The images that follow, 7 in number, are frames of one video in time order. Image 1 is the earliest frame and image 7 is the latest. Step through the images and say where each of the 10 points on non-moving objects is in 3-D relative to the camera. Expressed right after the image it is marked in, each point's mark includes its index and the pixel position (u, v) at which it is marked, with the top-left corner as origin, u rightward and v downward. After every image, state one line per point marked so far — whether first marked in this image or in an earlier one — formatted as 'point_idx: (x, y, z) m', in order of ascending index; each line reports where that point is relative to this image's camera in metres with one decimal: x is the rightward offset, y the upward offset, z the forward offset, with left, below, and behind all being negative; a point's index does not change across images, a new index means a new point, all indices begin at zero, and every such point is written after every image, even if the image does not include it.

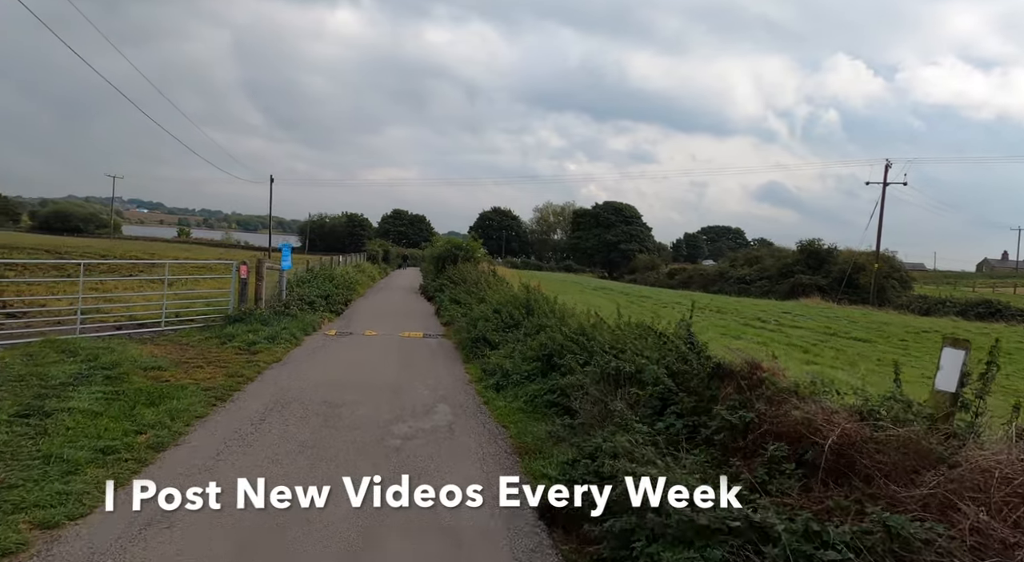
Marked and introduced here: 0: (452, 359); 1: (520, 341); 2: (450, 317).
0: (-1.2, -1.6, +11.0) m
1: (+0.2, -1.1, +10.1) m
2: (-1.8, -1.1, +16.1) m
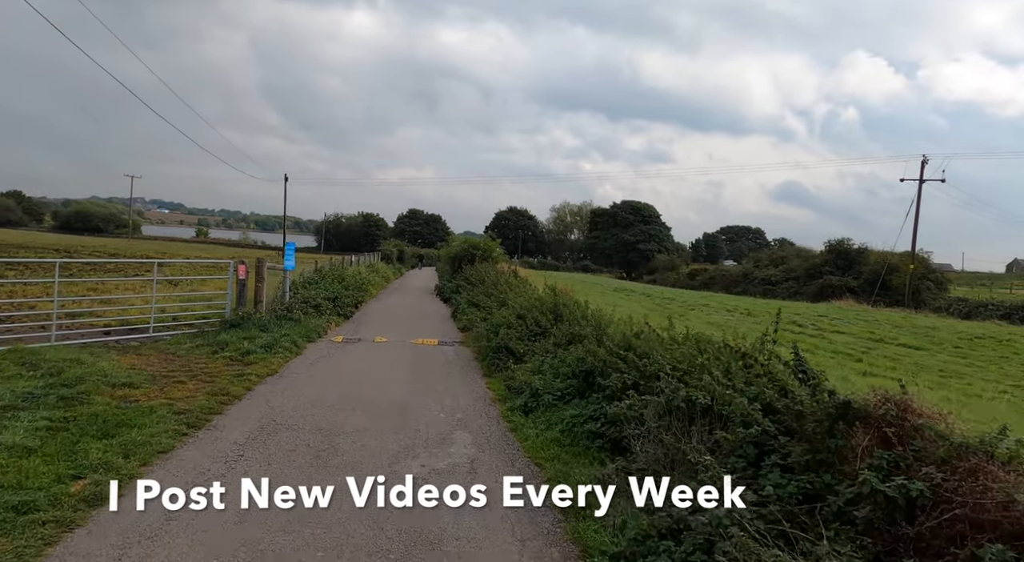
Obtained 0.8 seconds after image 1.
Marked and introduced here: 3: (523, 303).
0: (-0.7, -1.6, +9.7) m
1: (+0.6, -1.2, +8.7) m
2: (-1.2, -1.1, +14.8) m
3: (+0.2, -0.5, +11.9) m
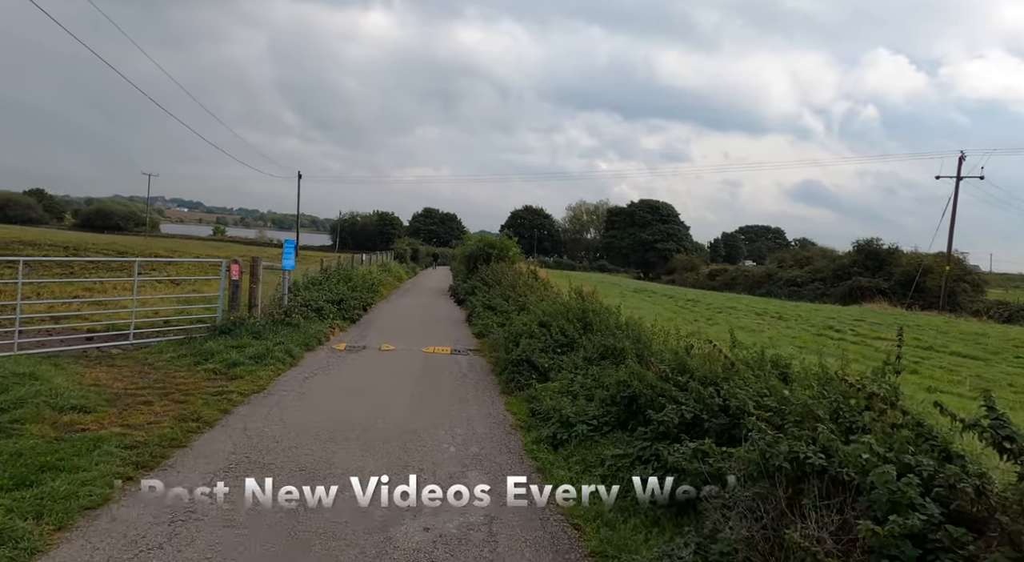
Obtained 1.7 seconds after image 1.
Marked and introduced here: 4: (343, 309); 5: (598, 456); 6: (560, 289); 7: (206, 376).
0: (-0.4, -1.6, +8.5) m
1: (+1.0, -1.2, +7.4) m
2: (-0.7, -1.2, +13.6) m
3: (+0.6, -0.5, +10.6) m
4: (-4.2, -0.7, +14.1) m
5: (+0.8, -1.6, +5.3) m
6: (+1.0, -0.2, +12.3) m
7: (-4.3, -1.3, +8.0) m
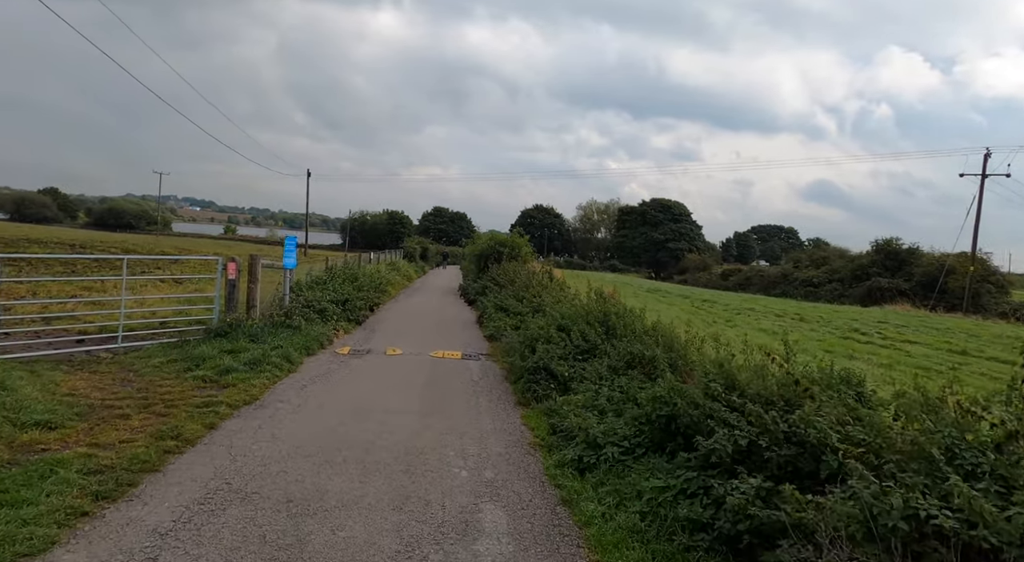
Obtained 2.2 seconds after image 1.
0: (-0.2, -1.7, +7.7) m
1: (+1.2, -1.2, +6.7) m
2: (-0.4, -1.2, +12.8) m
3: (+0.9, -0.5, +9.9) m
4: (-3.9, -0.7, +13.4) m
5: (+1.0, -1.7, +4.6) m
6: (+1.3, -0.2, +11.5) m
7: (-4.1, -1.3, +7.3) m
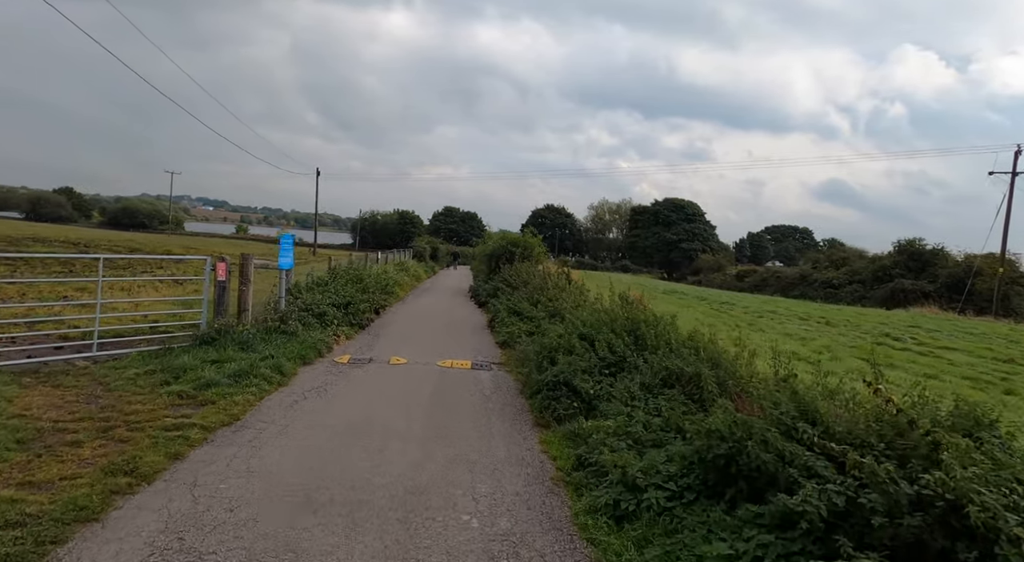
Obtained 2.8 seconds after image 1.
0: (0.0, -1.7, +6.8) m
1: (+1.4, -1.3, +5.7) m
2: (-0.1, -1.2, +11.9) m
3: (+1.2, -0.6, +8.9) m
4: (-3.6, -0.7, +12.5) m
5: (+1.1, -1.7, +3.6) m
6: (+1.6, -0.2, +10.6) m
7: (-3.9, -1.4, +6.5) m
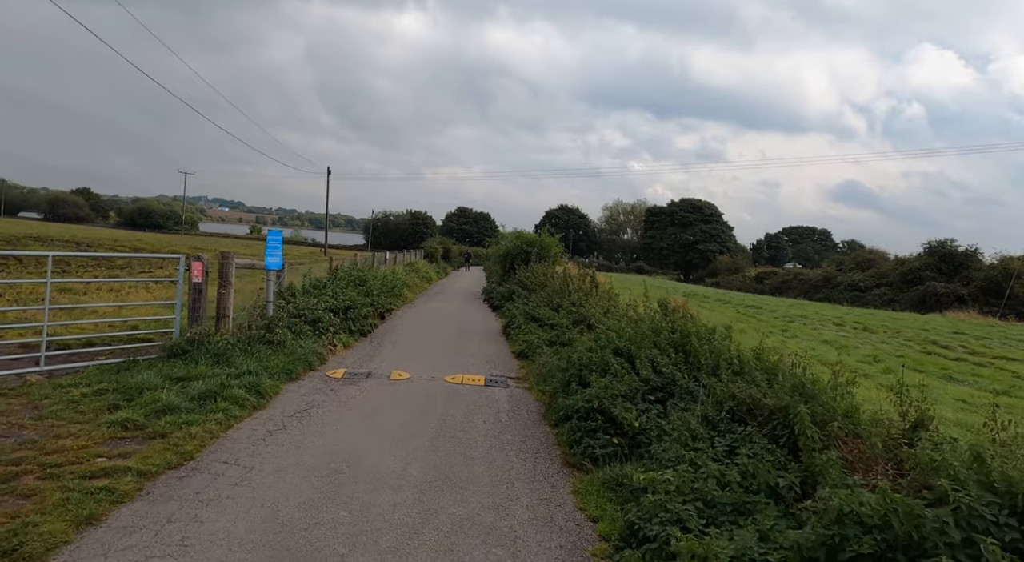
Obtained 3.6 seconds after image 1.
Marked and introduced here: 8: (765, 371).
0: (+0.3, -1.7, +5.4) m
1: (+1.6, -1.3, +4.3) m
2: (+0.3, -1.3, +10.5) m
3: (+1.4, -0.6, +7.5) m
4: (-3.2, -0.8, +11.3) m
5: (+1.3, -1.7, +2.2) m
6: (+1.9, -0.3, +9.2) m
7: (-3.7, -1.4, +5.2) m
8: (+2.4, -0.8, +5.3) m
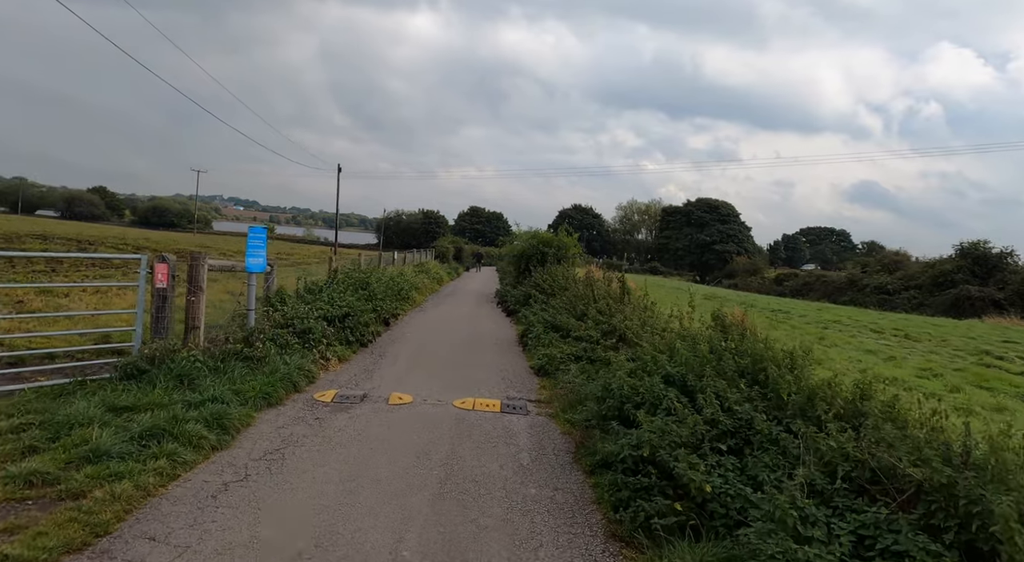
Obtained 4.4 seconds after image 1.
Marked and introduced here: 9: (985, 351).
0: (+0.5, -1.8, +4.1) m
1: (+1.7, -1.4, +2.9) m
2: (+0.6, -1.4, +9.2) m
3: (+1.7, -0.7, +6.1) m
4: (-2.9, -0.8, +10.0) m
5: (+1.4, -1.8, +0.8) m
6: (+2.2, -0.4, +7.8) m
7: (-3.5, -1.5, +3.9) m
8: (+2.6, -0.9, +3.9) m
9: (+15.8, -2.4, +18.9) m
